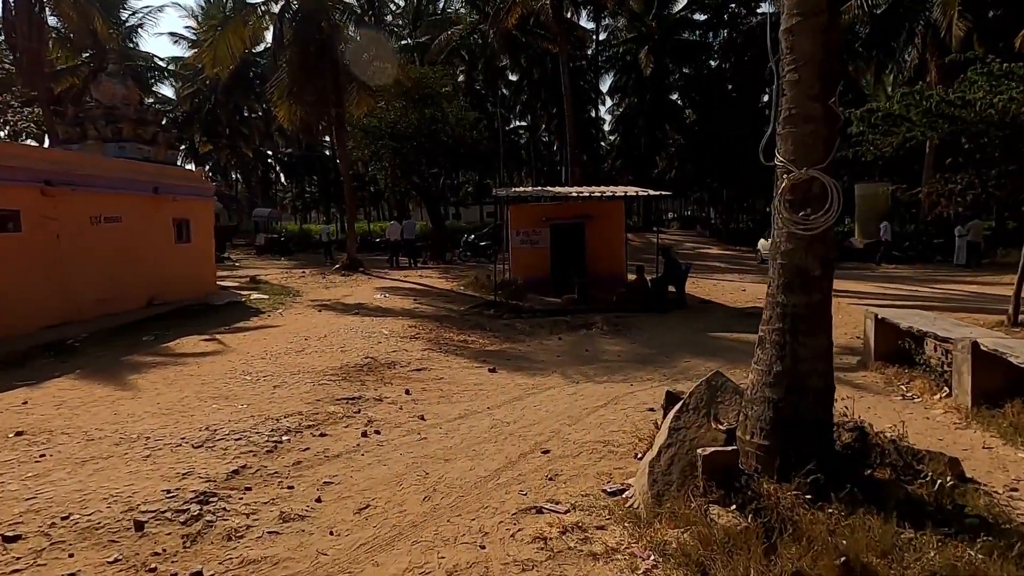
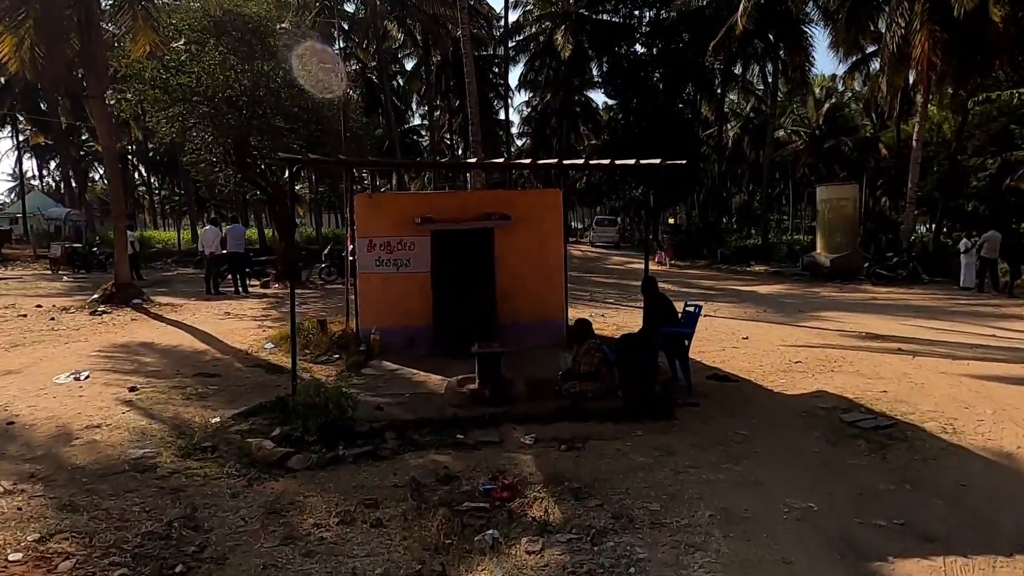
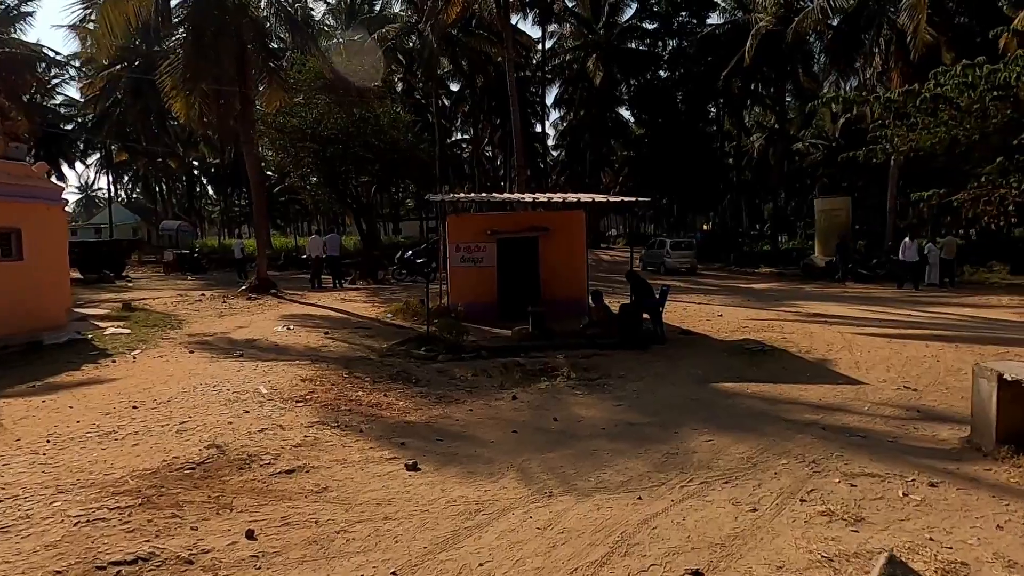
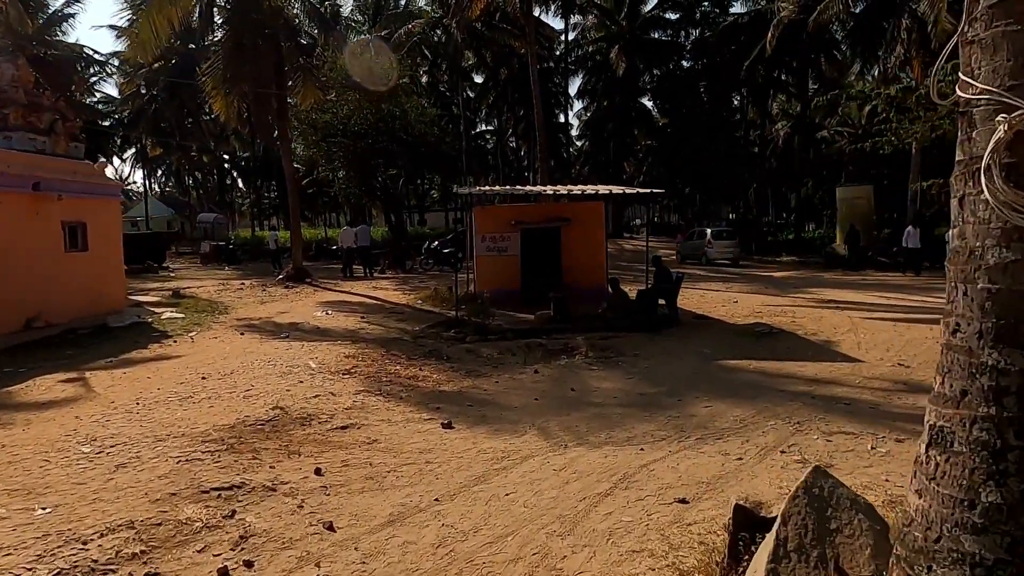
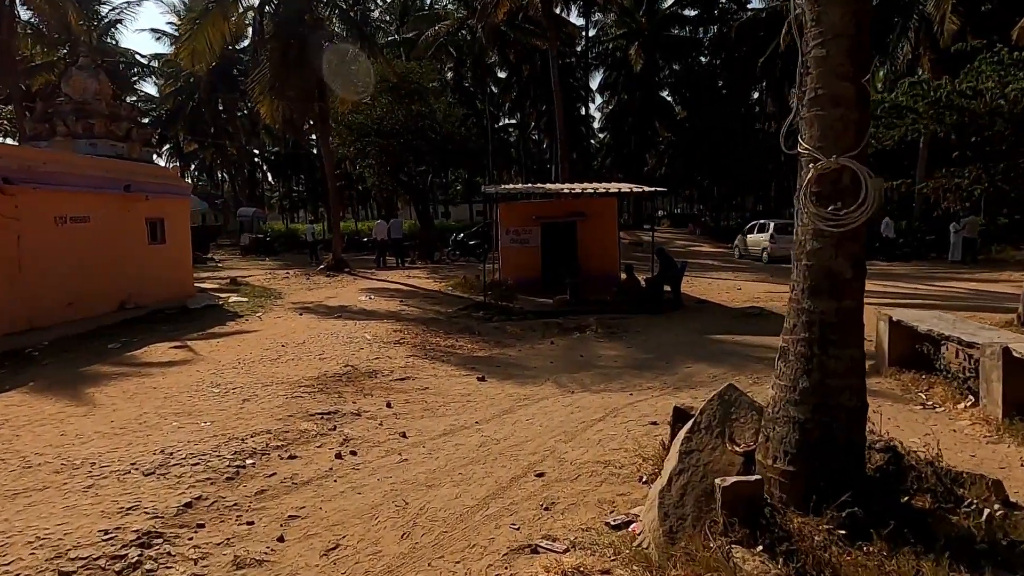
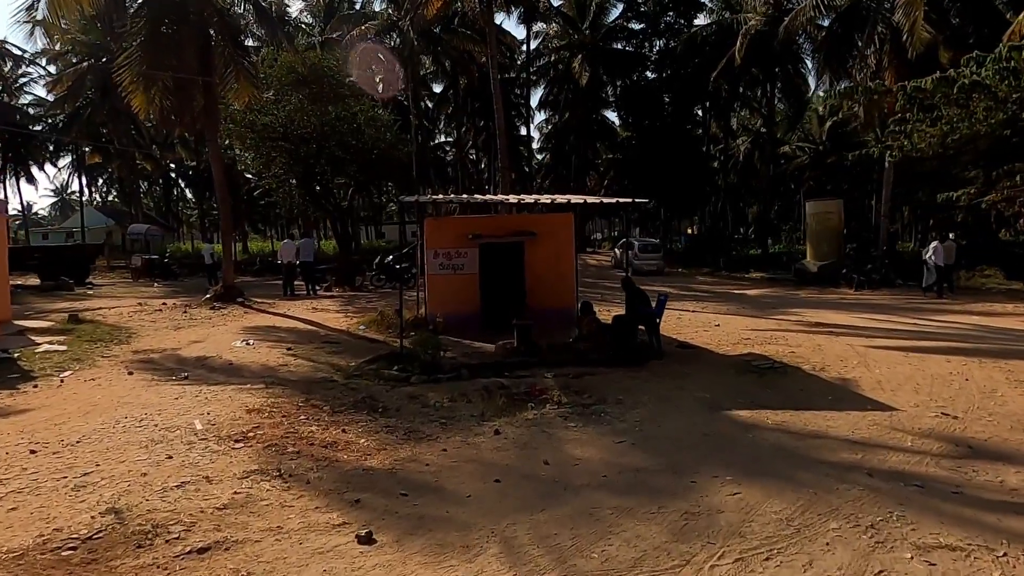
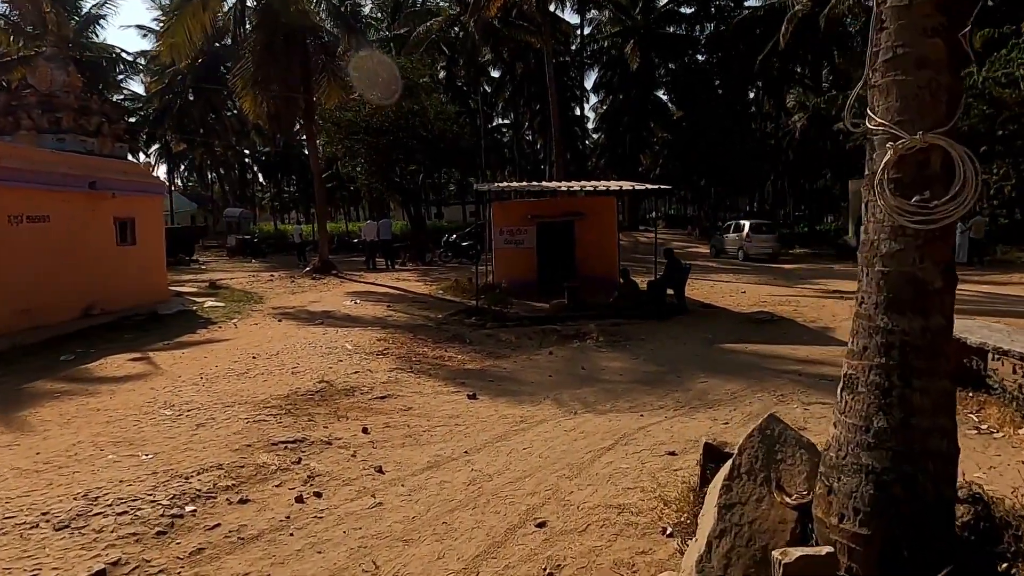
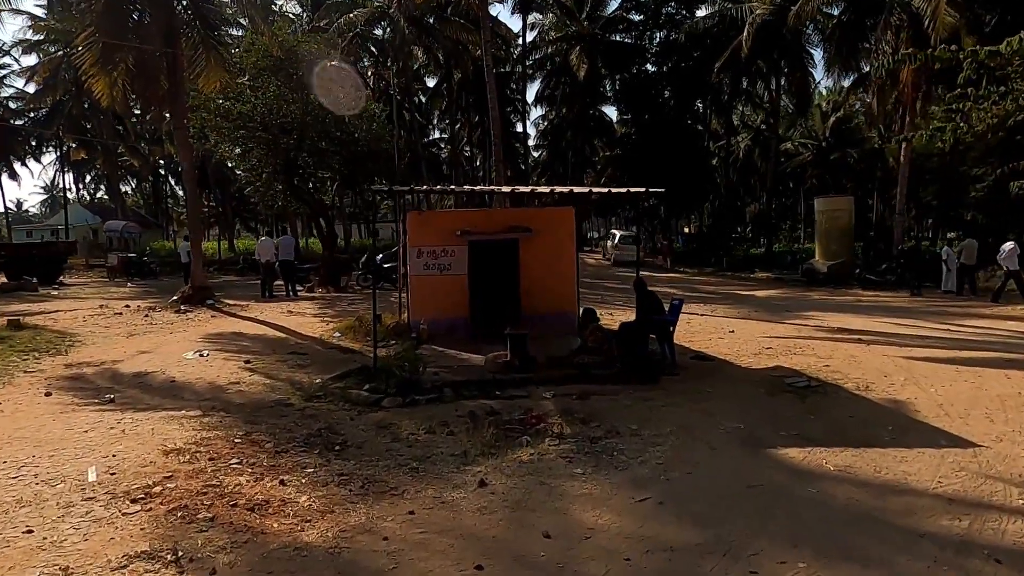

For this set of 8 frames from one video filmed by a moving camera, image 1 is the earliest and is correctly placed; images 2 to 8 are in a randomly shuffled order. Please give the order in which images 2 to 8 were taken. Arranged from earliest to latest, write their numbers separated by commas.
5, 7, 4, 3, 6, 8, 2
